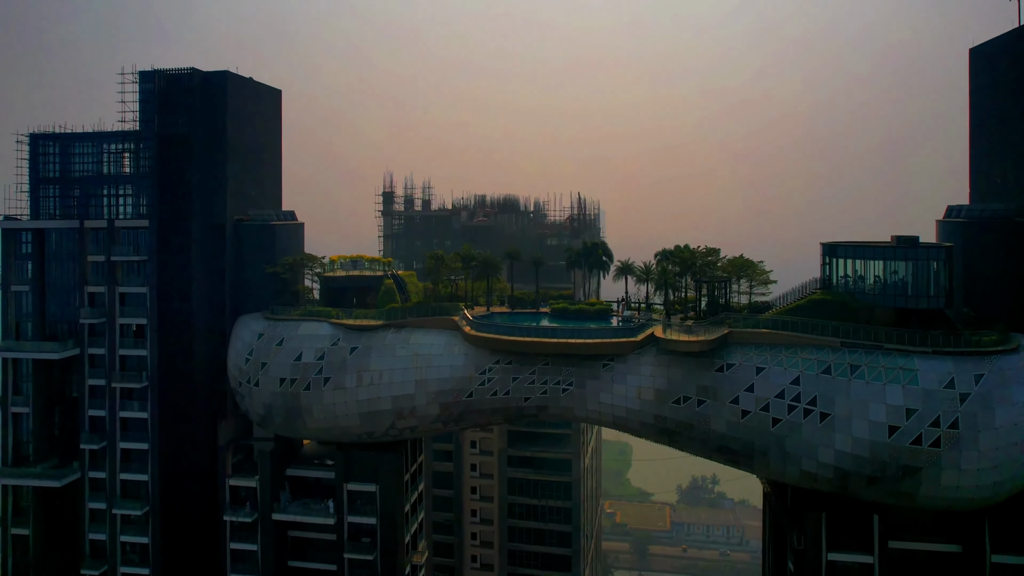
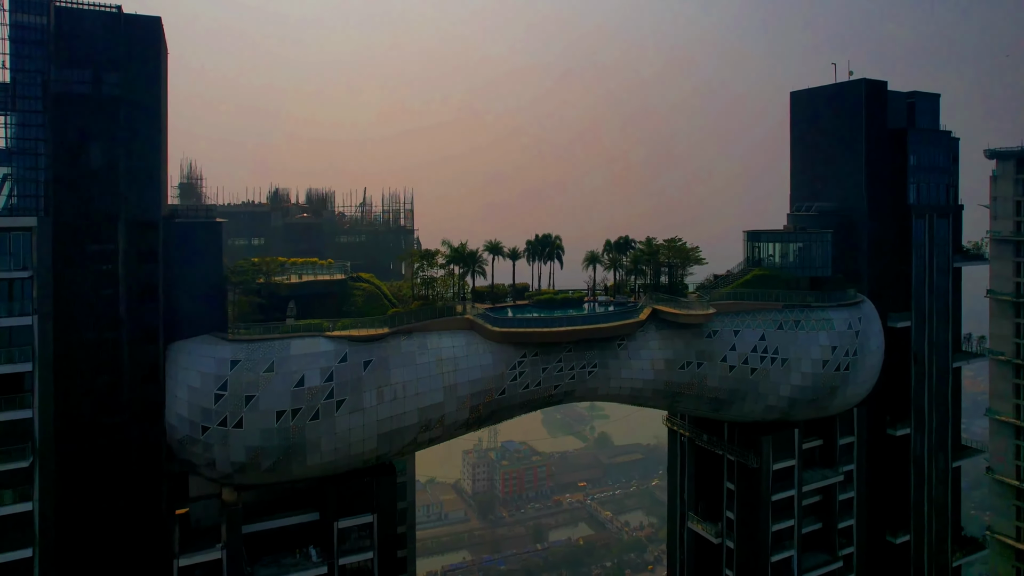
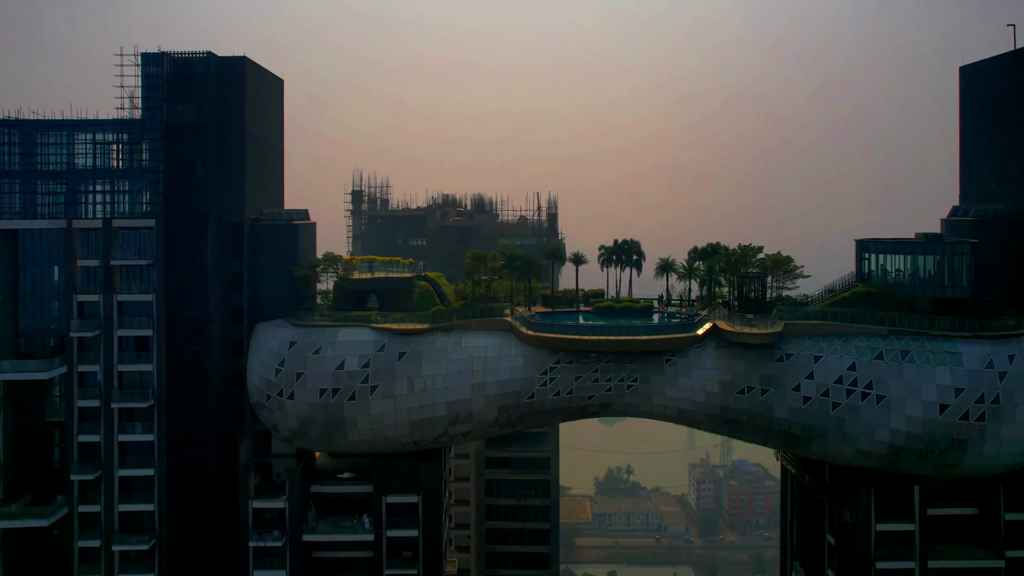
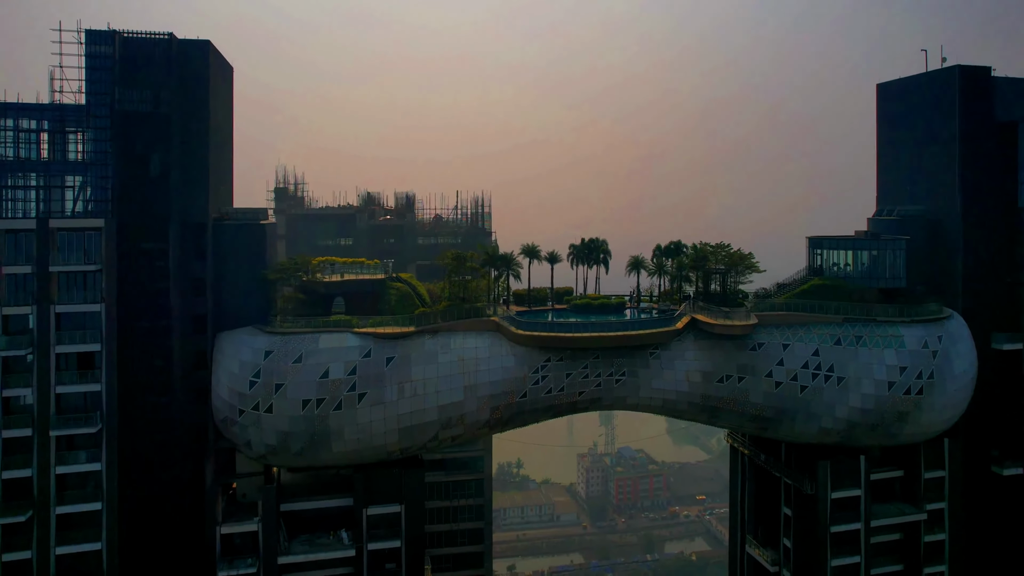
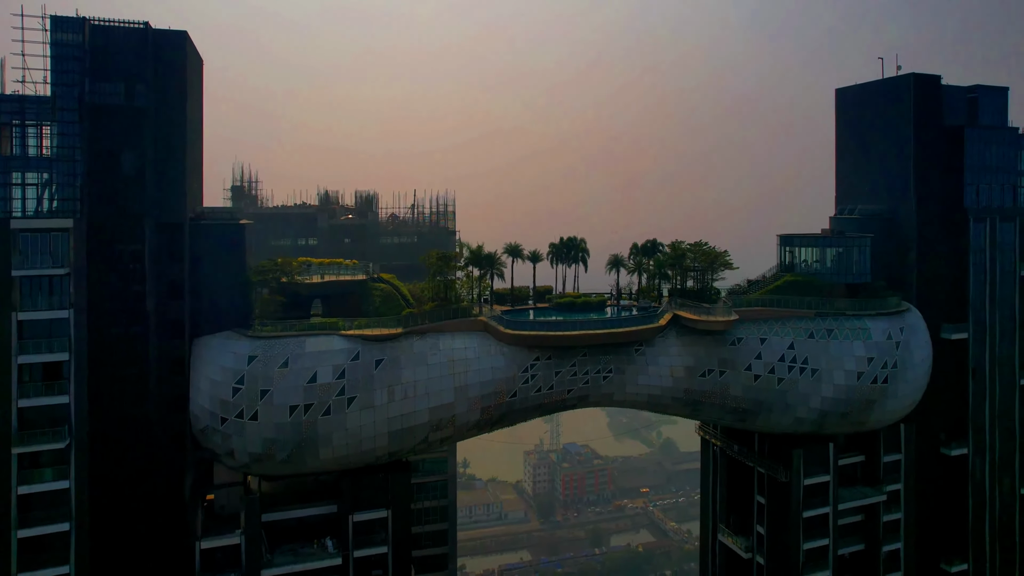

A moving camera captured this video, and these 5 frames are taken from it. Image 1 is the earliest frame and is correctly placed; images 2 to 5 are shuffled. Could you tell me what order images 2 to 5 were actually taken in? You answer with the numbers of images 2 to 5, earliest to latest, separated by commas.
3, 4, 5, 2
